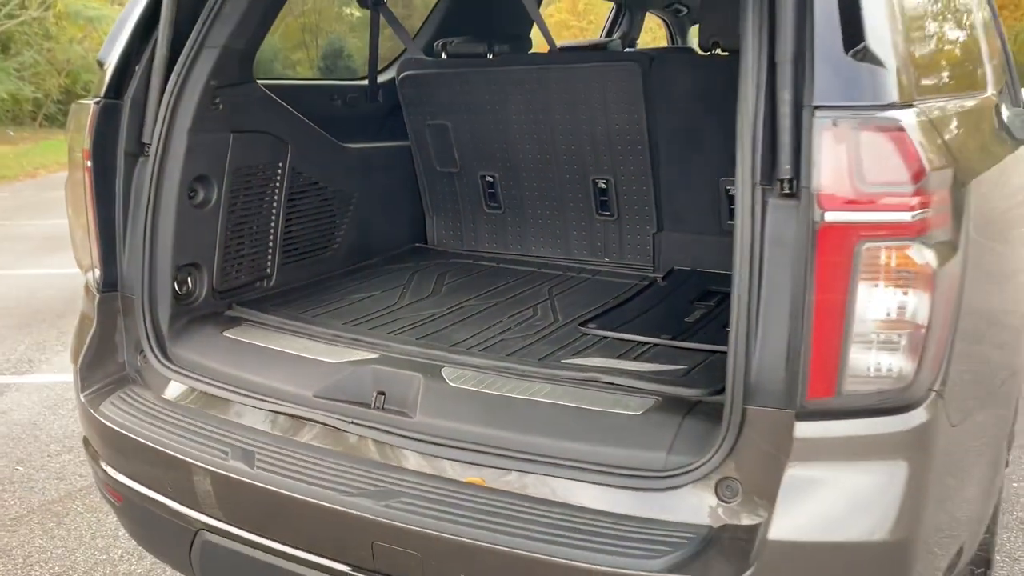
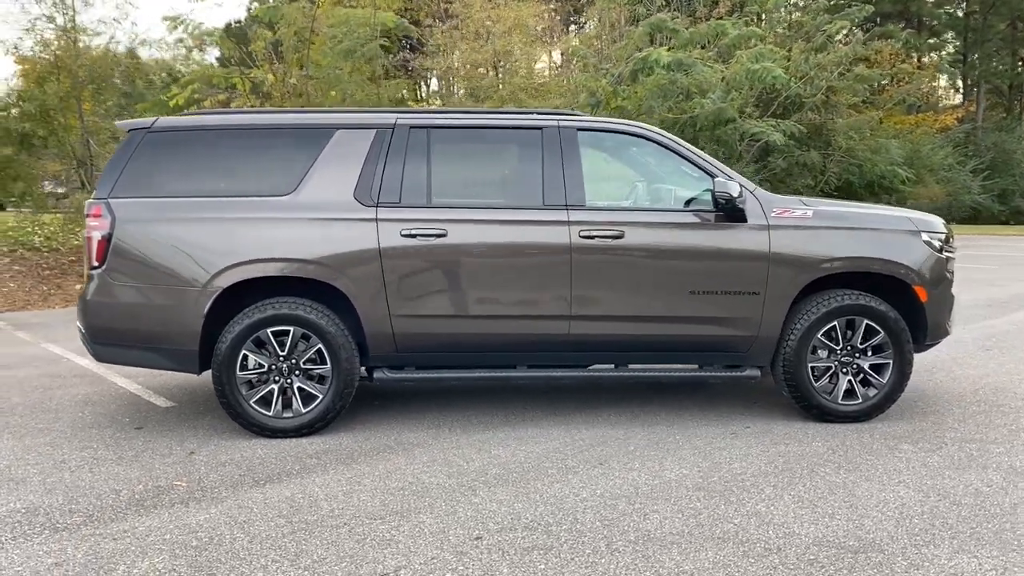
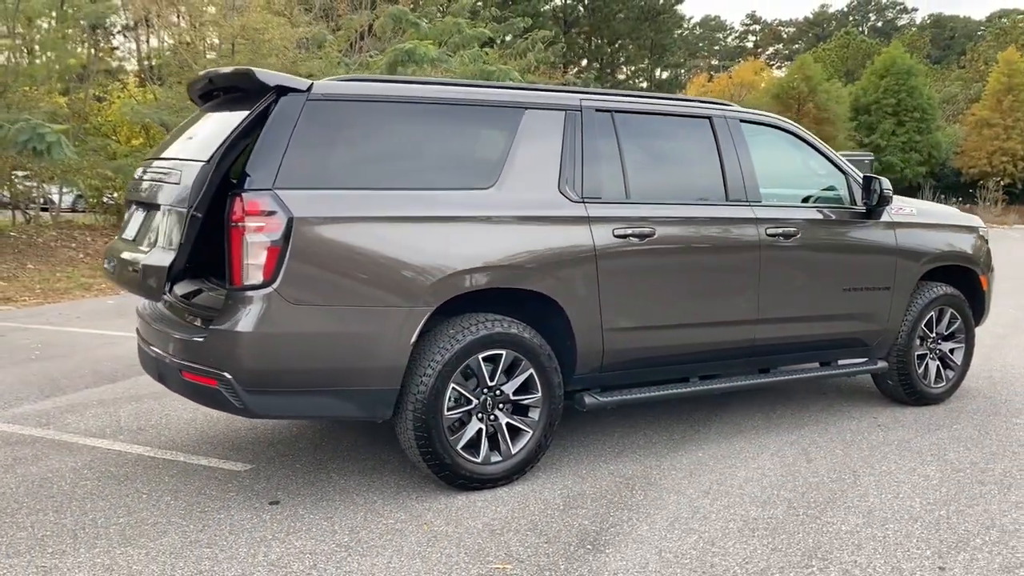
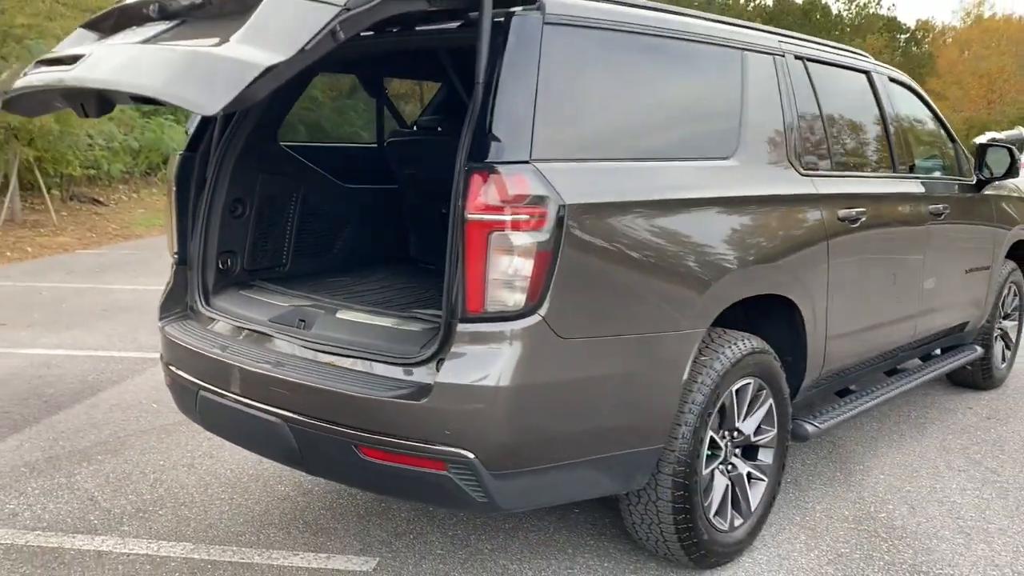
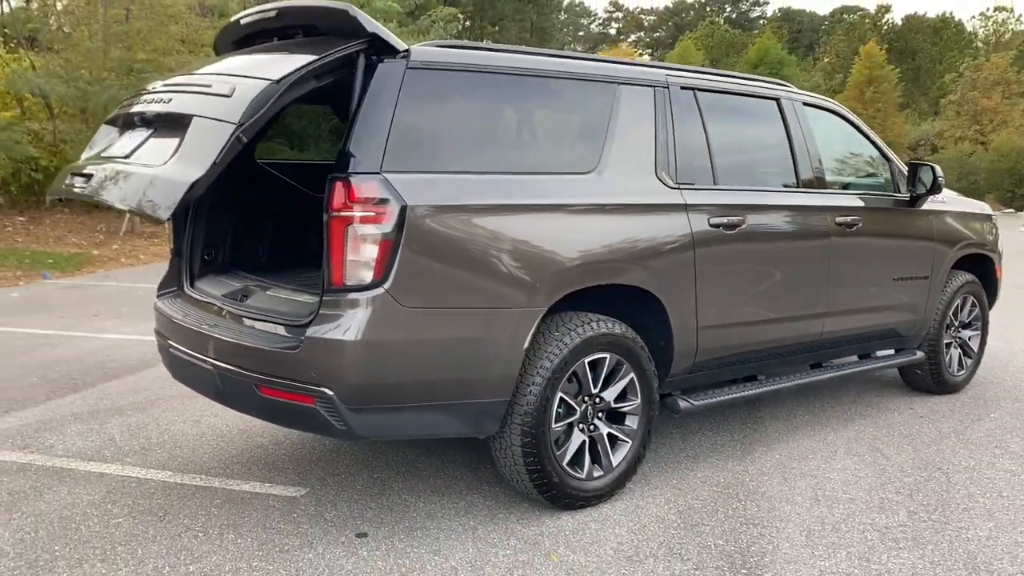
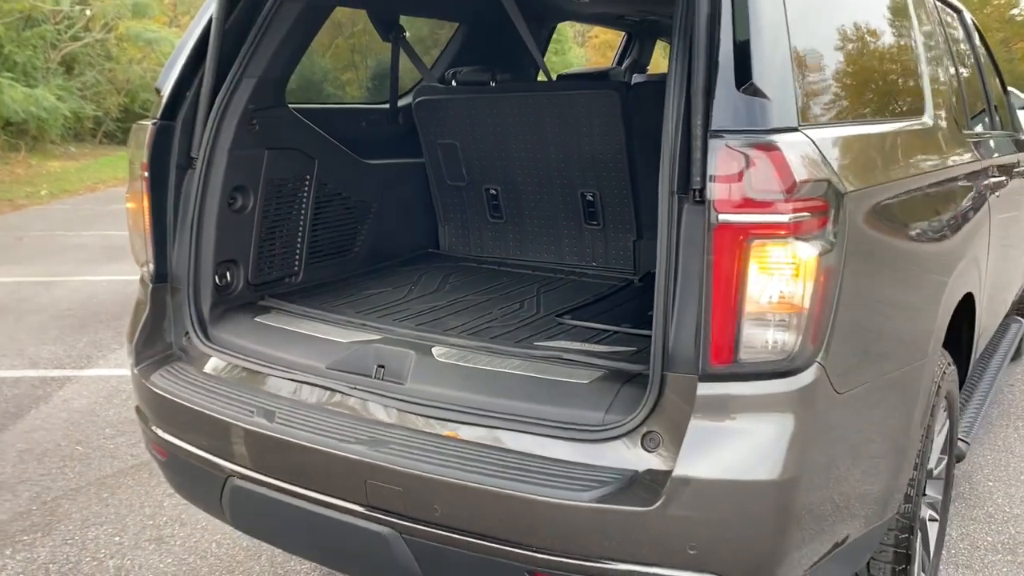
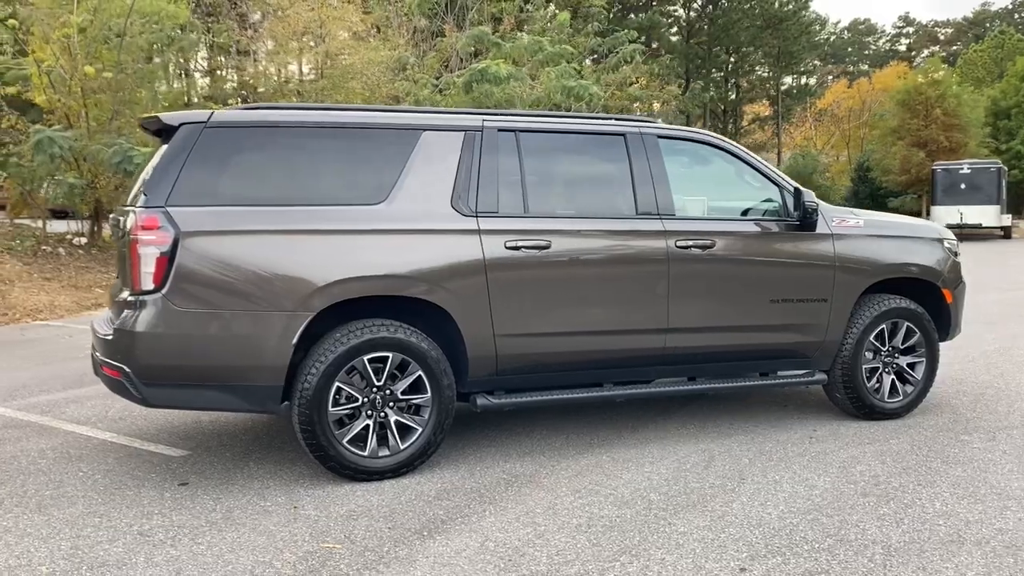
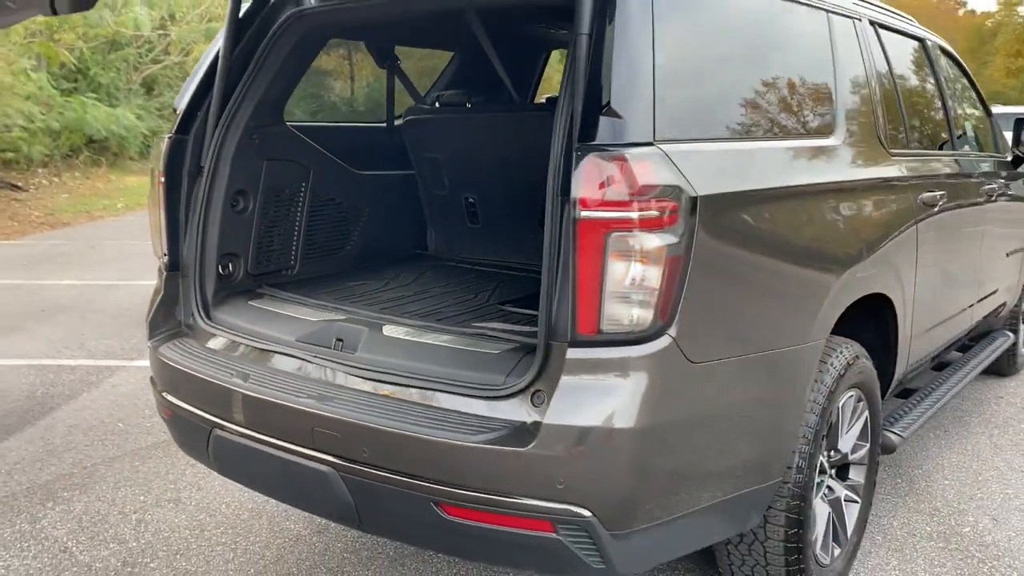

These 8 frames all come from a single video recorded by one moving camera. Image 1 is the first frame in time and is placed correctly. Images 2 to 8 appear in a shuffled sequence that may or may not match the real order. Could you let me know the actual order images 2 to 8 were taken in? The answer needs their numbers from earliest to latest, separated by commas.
6, 8, 4, 5, 3, 7, 2
